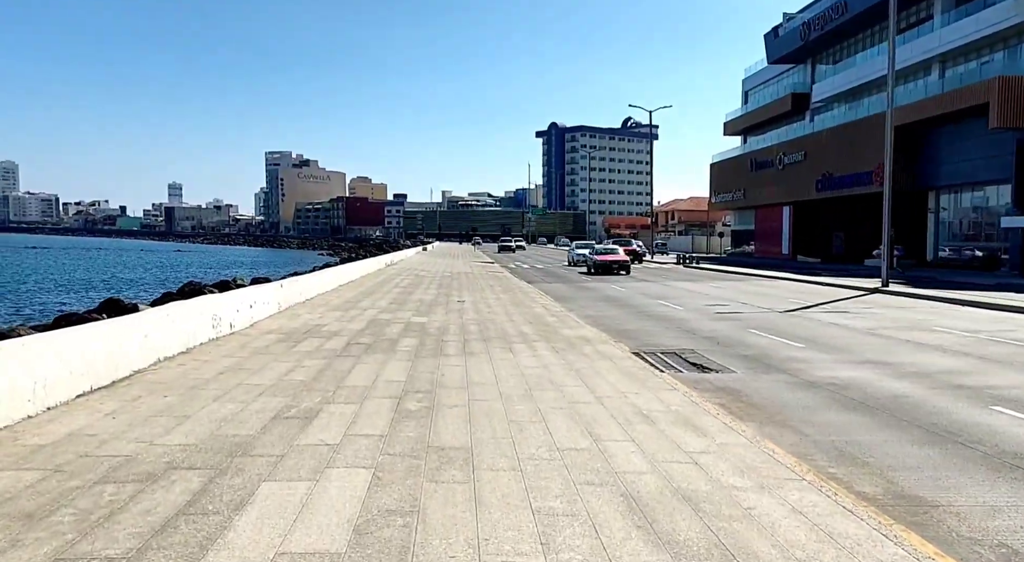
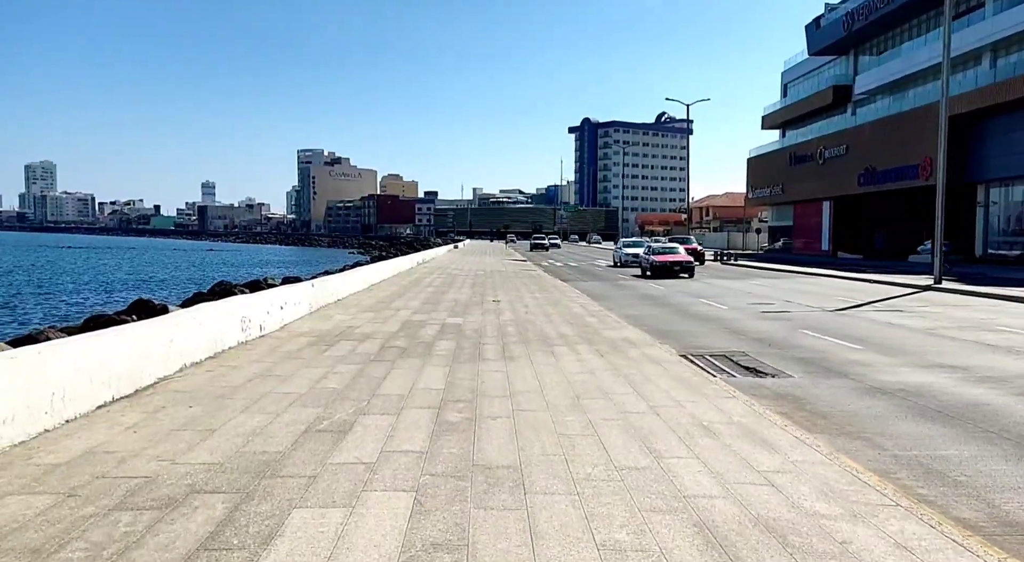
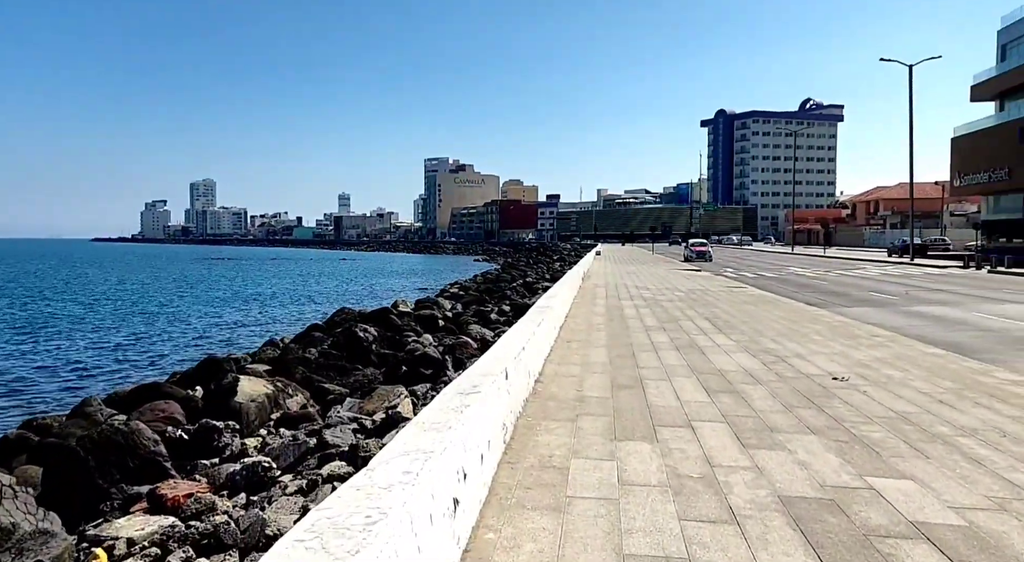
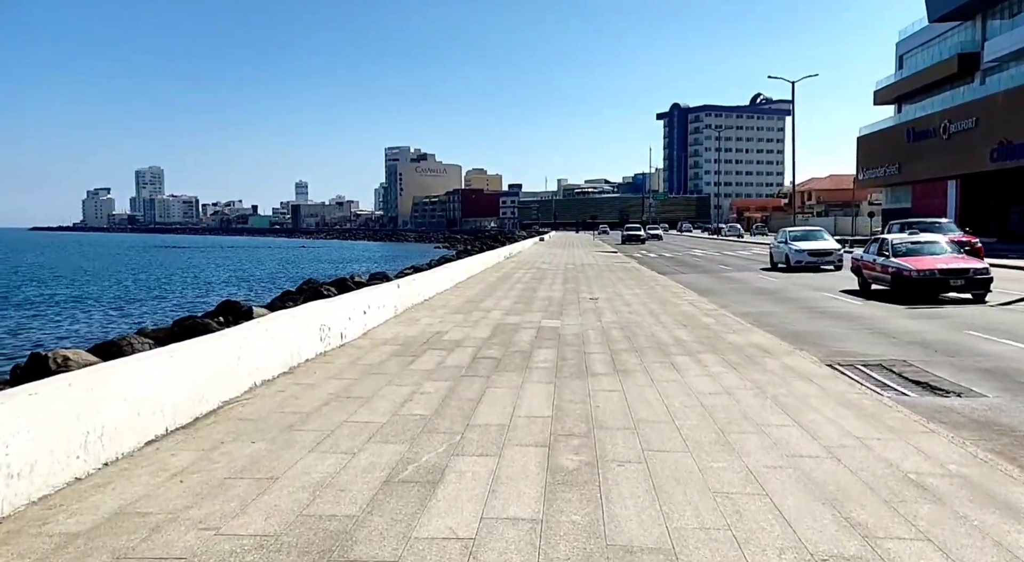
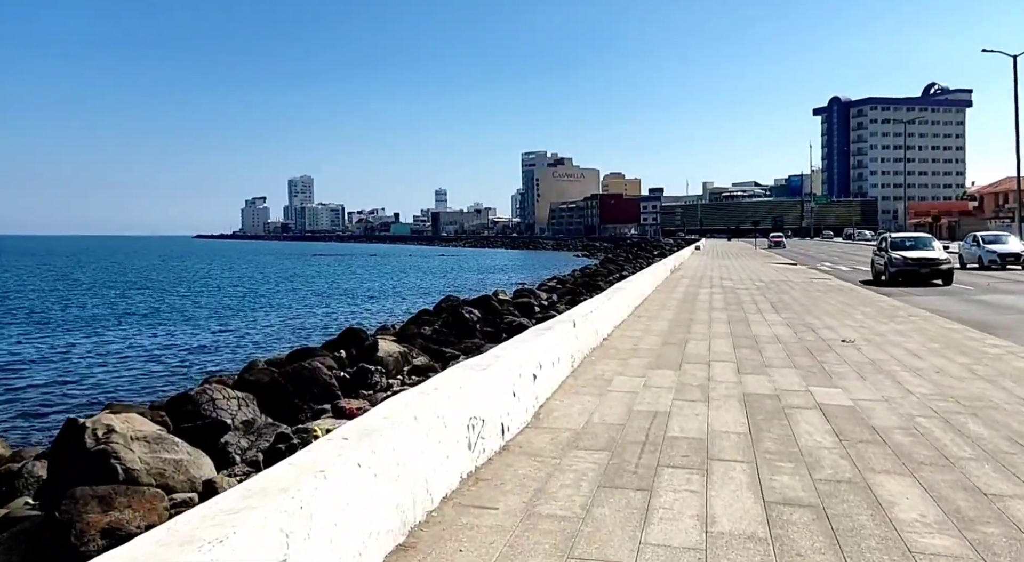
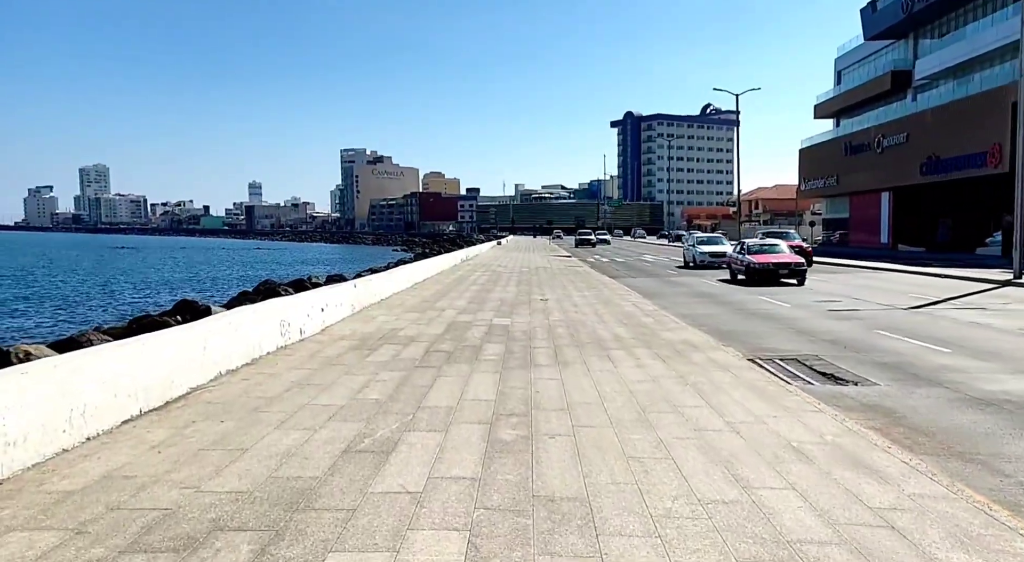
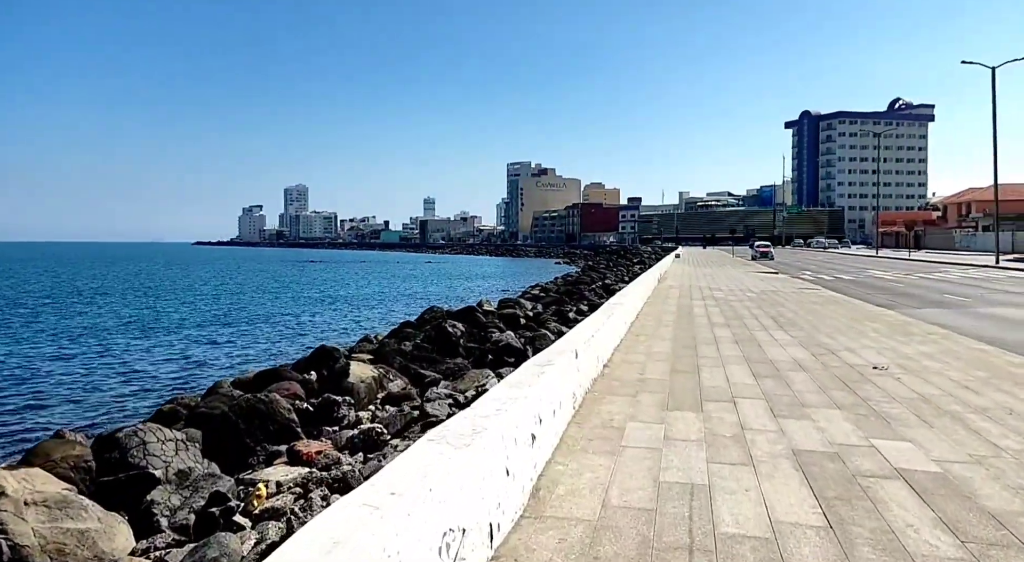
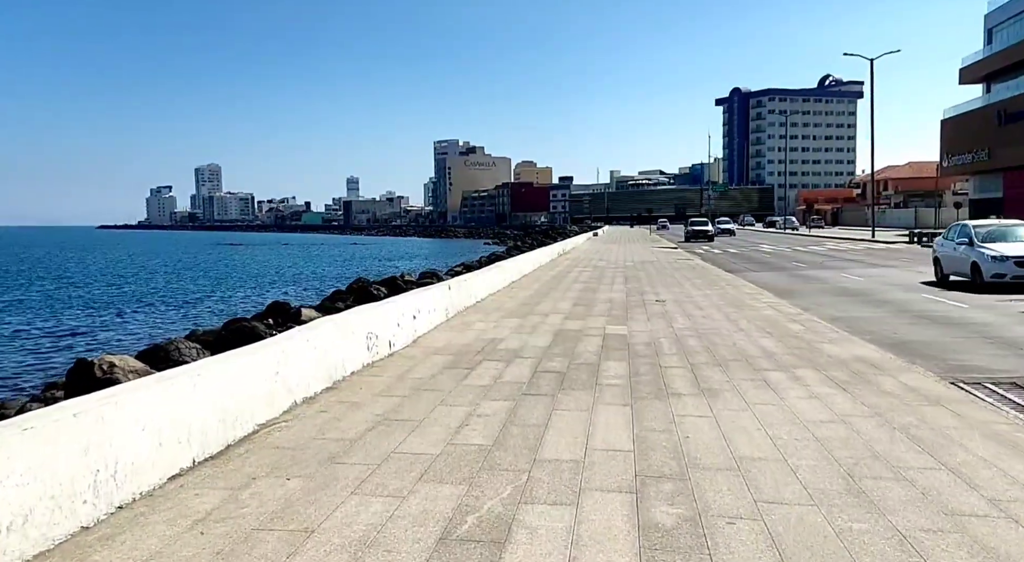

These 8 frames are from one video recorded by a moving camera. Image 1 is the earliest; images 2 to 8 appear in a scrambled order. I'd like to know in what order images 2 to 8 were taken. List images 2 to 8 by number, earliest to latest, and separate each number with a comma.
2, 6, 4, 8, 5, 7, 3
